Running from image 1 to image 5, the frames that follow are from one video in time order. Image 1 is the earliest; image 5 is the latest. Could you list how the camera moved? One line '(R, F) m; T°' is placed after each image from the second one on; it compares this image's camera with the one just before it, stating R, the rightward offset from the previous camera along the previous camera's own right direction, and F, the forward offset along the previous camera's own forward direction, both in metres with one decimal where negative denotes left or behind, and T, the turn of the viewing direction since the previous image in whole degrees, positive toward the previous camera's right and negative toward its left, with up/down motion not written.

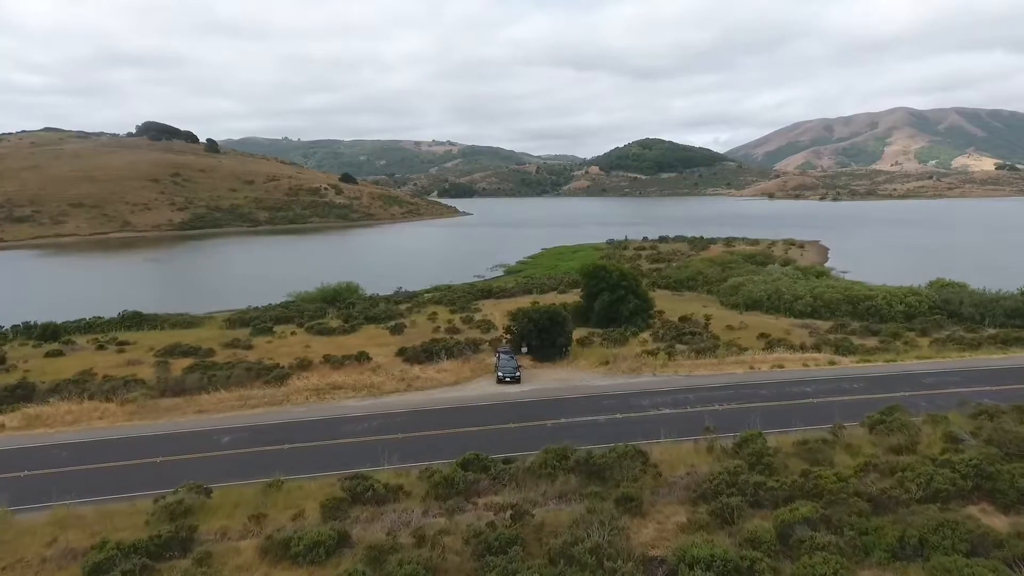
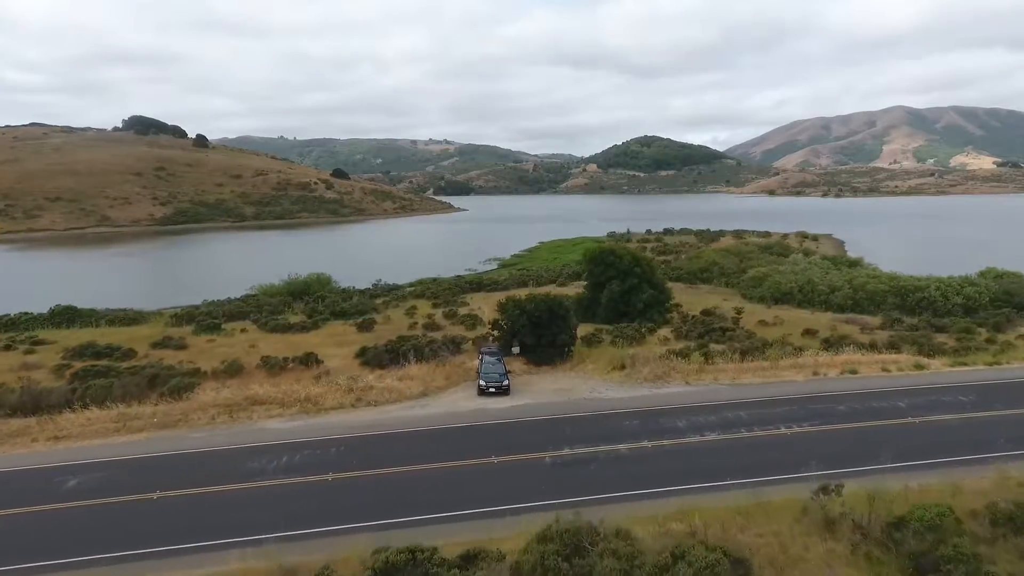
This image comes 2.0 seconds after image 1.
(+0.4, +7.5) m; 0°
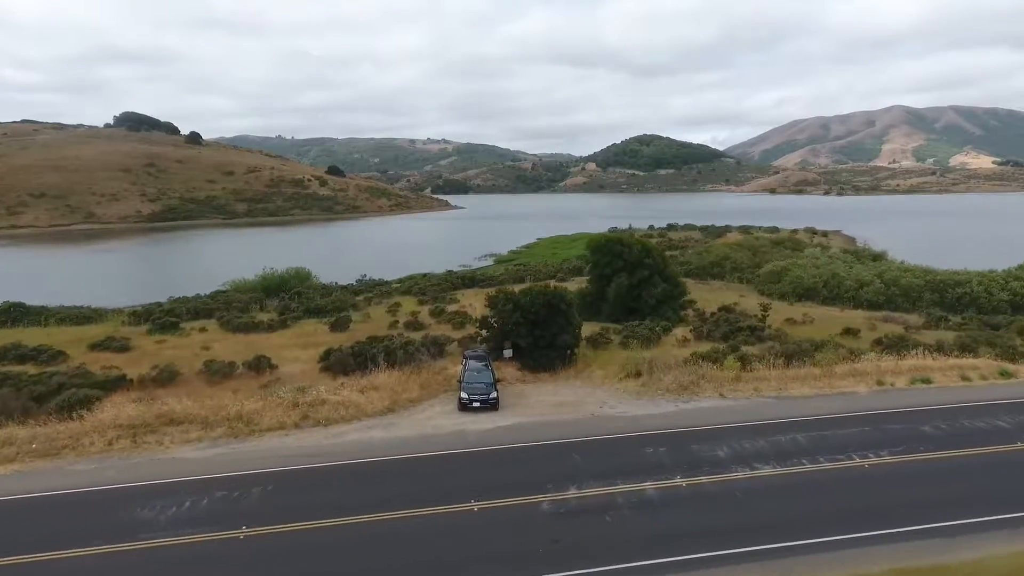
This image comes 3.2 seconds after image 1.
(+0.3, +4.6) m; 0°
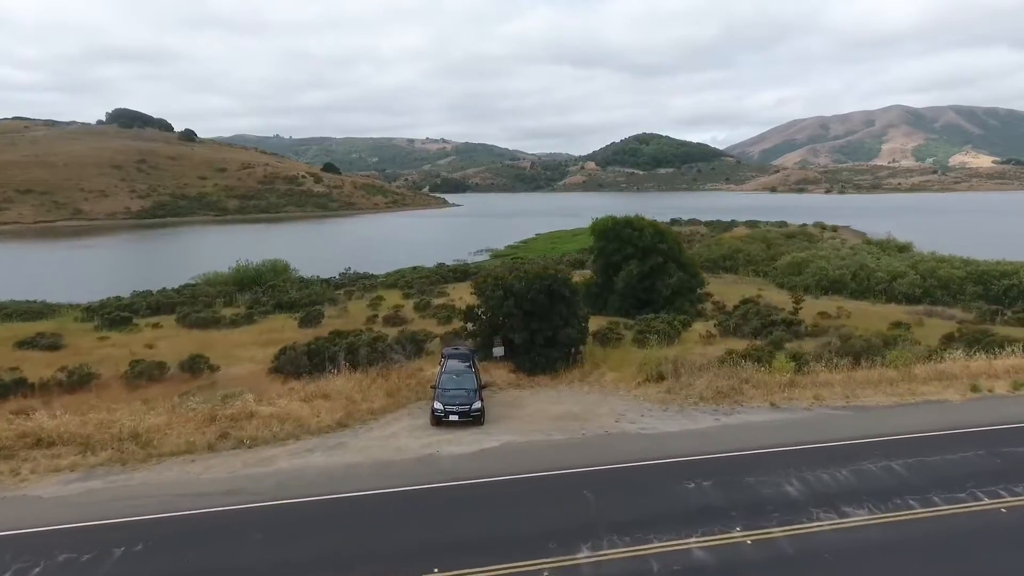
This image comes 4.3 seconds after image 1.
(+0.2, +4.2) m; 0°
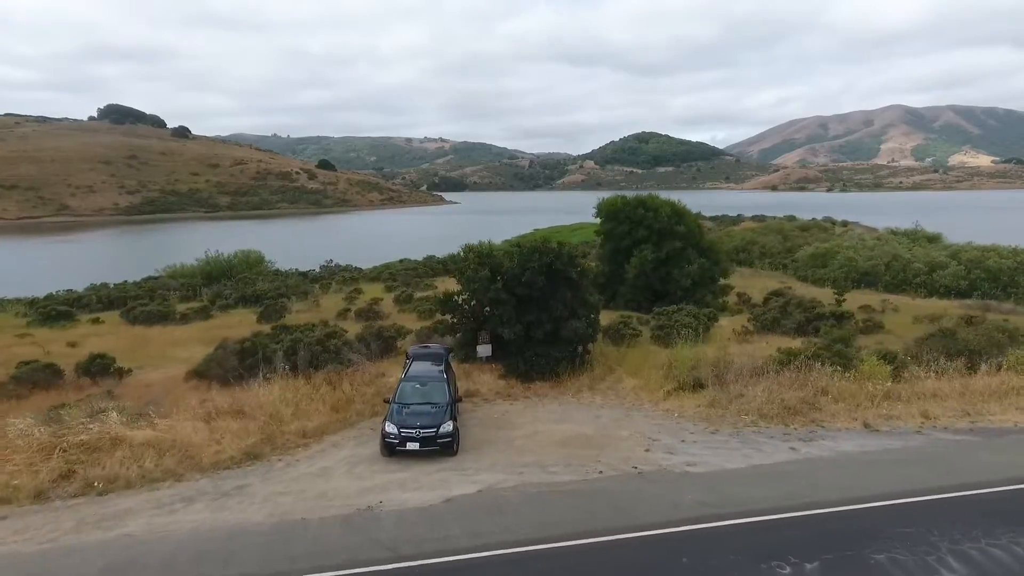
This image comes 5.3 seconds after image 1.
(+0.2, +4.1) m; 0°
